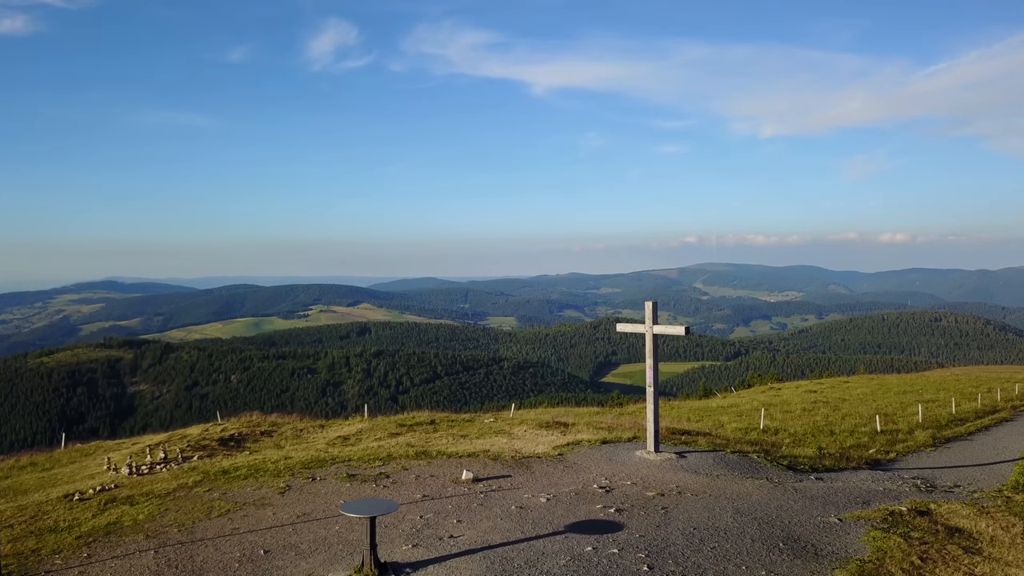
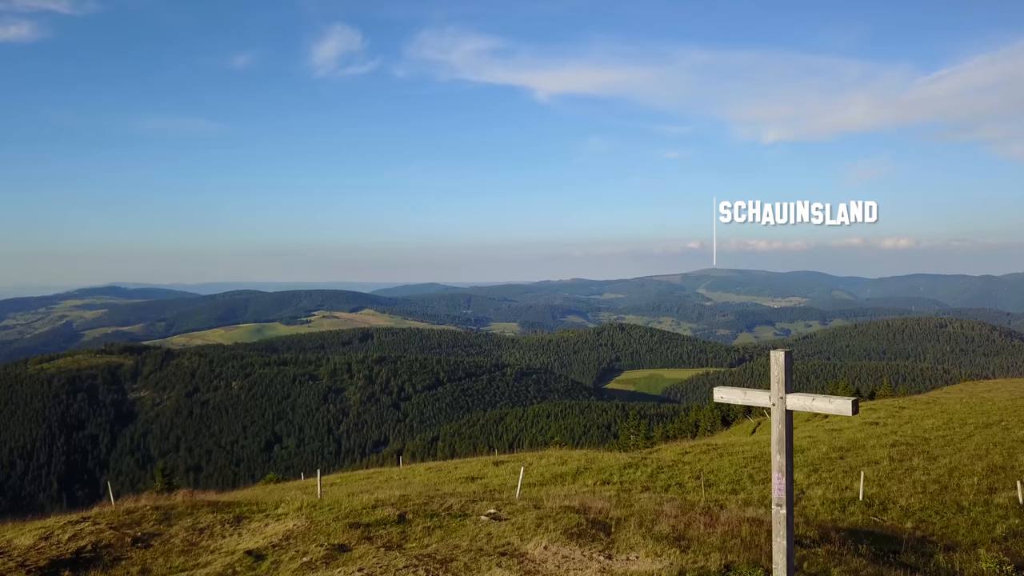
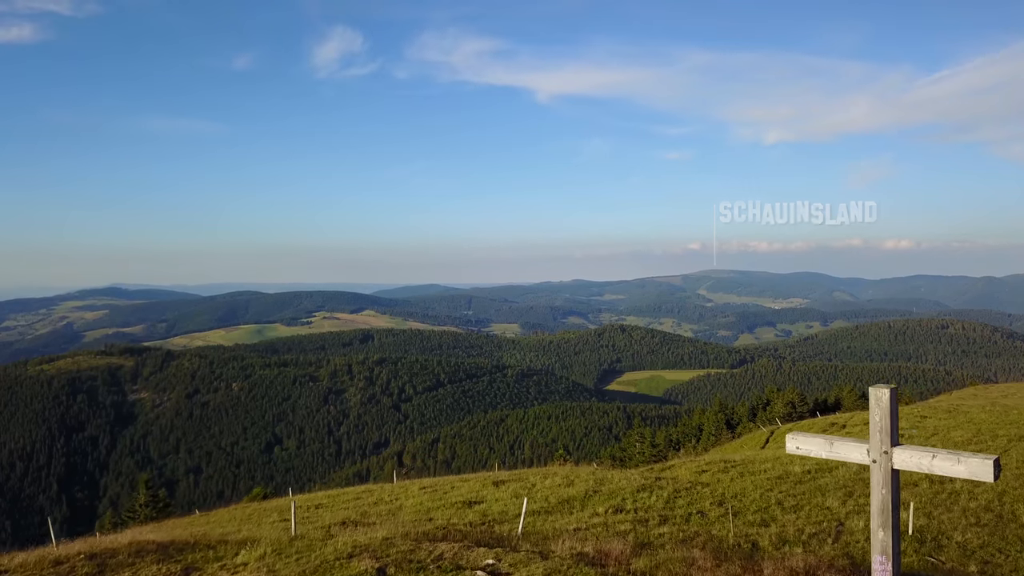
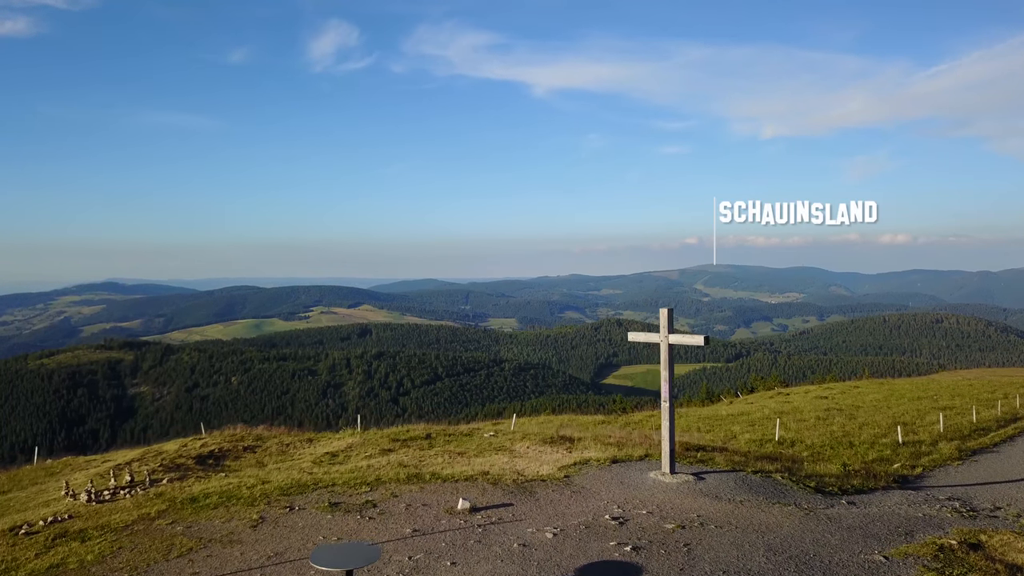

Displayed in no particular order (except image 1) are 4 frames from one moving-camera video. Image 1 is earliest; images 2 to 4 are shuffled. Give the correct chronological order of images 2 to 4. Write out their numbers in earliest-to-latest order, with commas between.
4, 2, 3
